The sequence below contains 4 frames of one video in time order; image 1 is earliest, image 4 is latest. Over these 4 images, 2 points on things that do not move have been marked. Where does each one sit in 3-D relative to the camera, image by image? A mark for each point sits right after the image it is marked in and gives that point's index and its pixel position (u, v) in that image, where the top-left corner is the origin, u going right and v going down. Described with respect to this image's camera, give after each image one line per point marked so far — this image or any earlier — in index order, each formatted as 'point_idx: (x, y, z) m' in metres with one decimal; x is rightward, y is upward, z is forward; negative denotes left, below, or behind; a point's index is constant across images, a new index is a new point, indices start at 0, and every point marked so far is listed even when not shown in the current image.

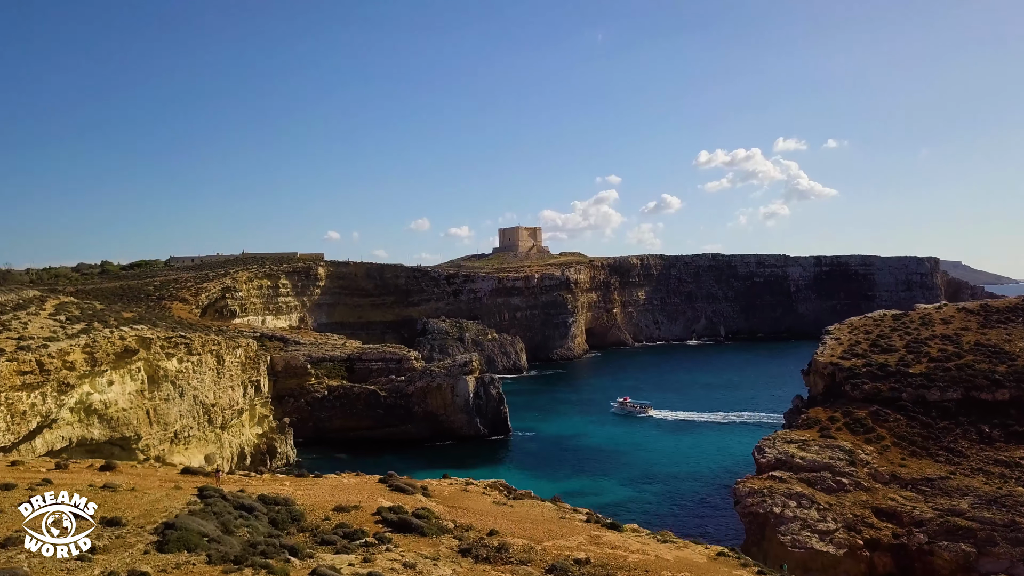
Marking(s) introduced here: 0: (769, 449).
0: (+5.7, -3.6, +17.6) m
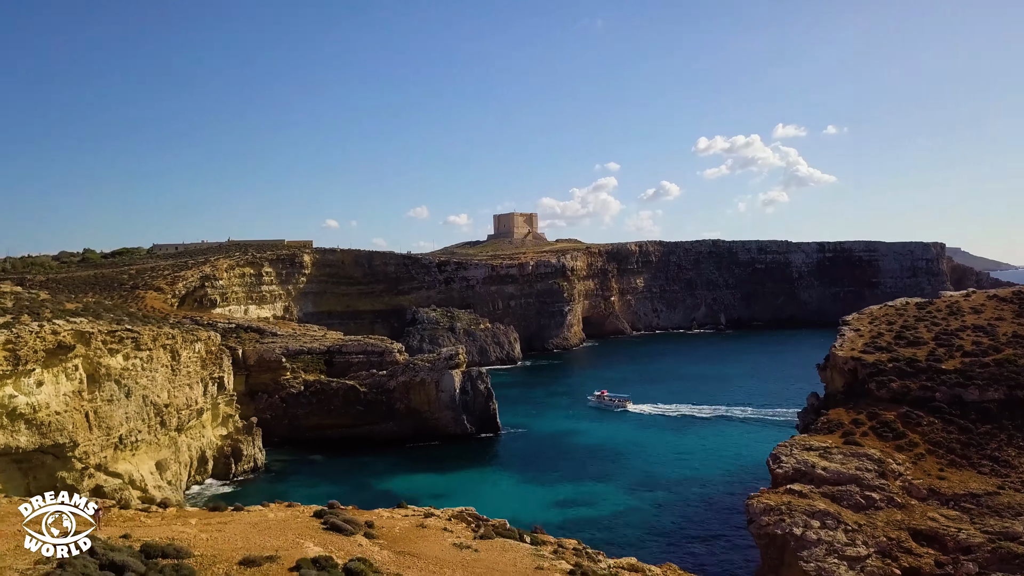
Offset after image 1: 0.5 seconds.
0: (+5.3, -3.3, +15.4) m
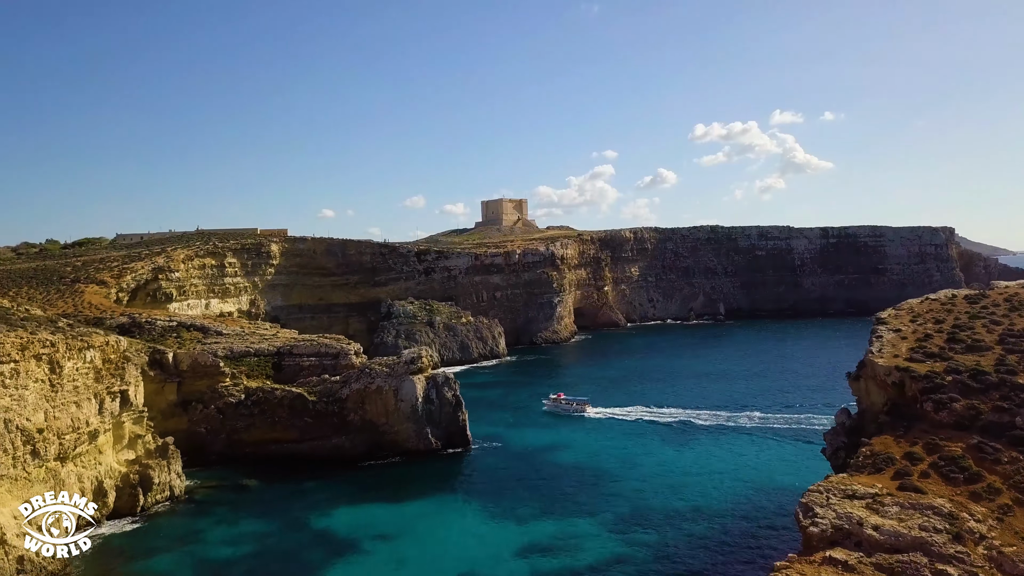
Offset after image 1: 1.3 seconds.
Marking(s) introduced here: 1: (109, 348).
0: (+4.4, -3.2, +11.4) m
1: (-9.8, -1.5, +19.4) m
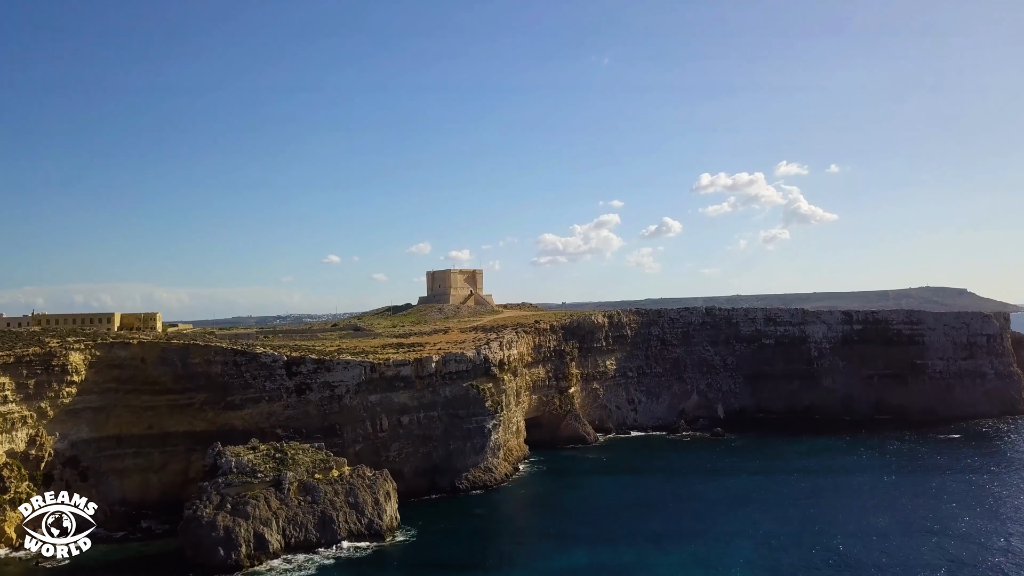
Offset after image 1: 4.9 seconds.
0: (-0.3, -6.8, -4.7) m
1: (-14.5, -5.5, +3.5) m
